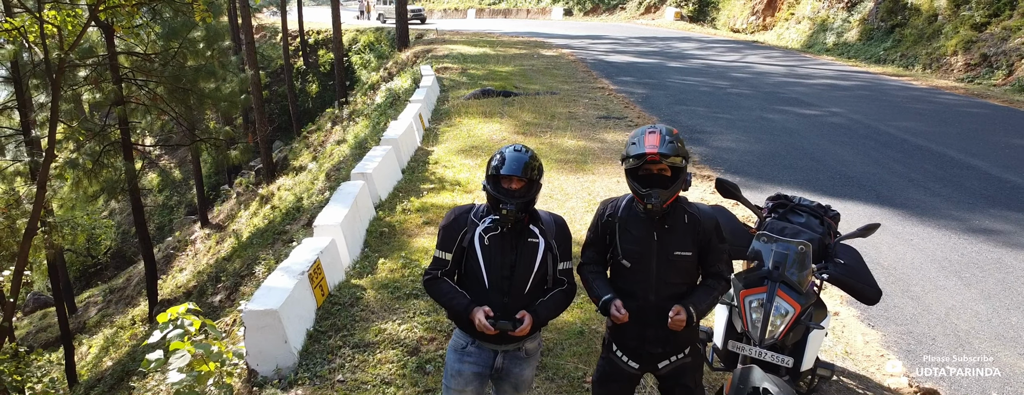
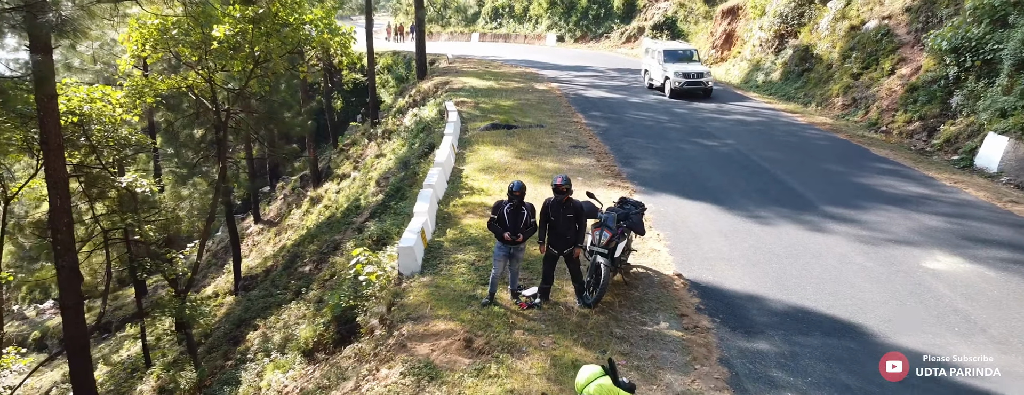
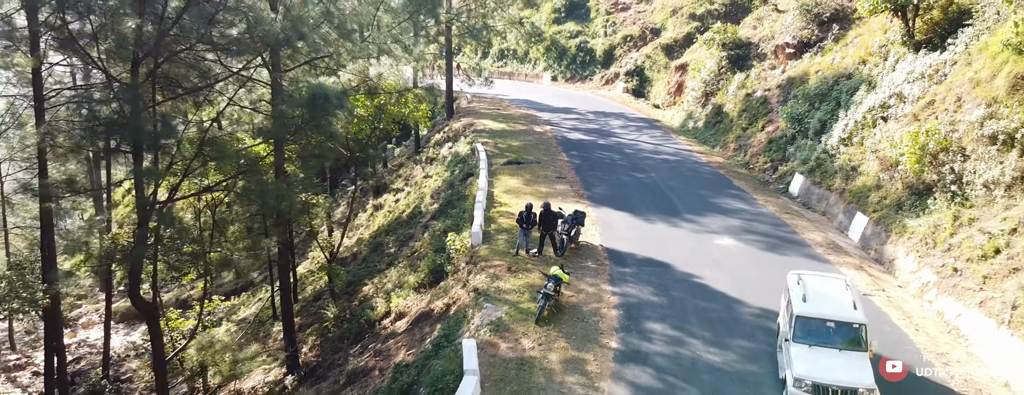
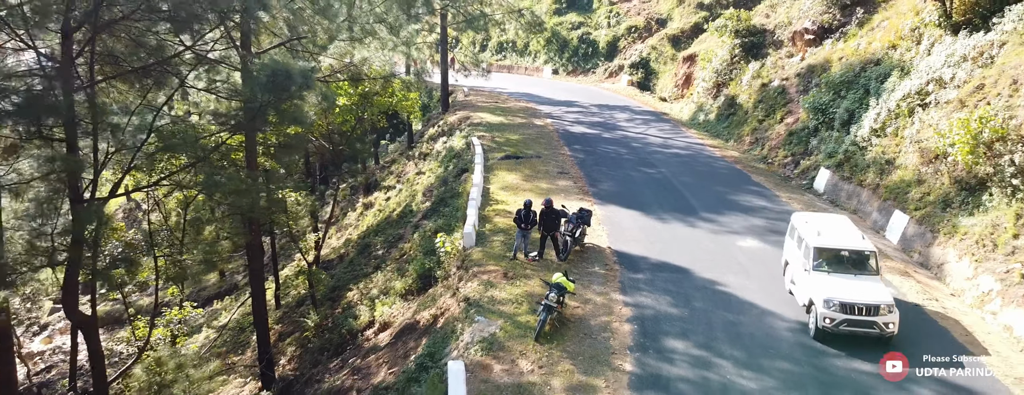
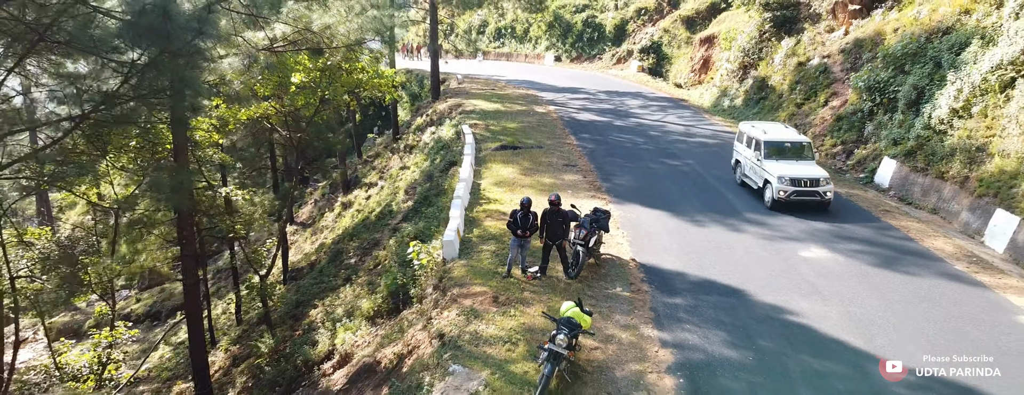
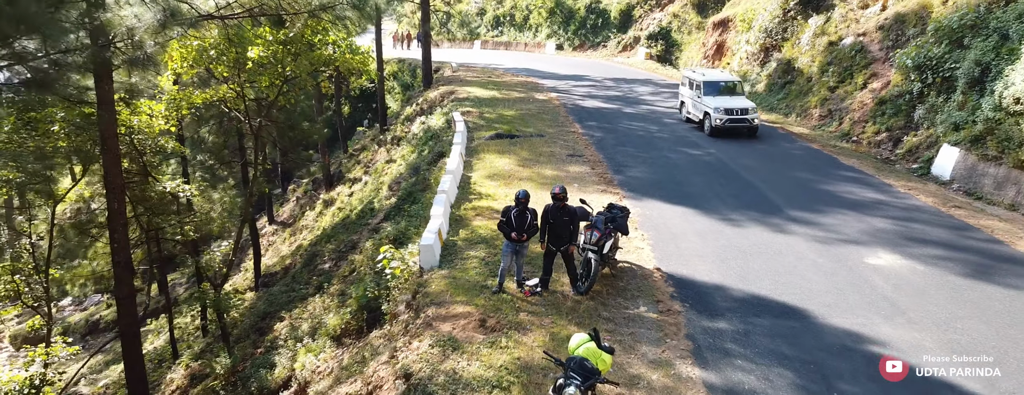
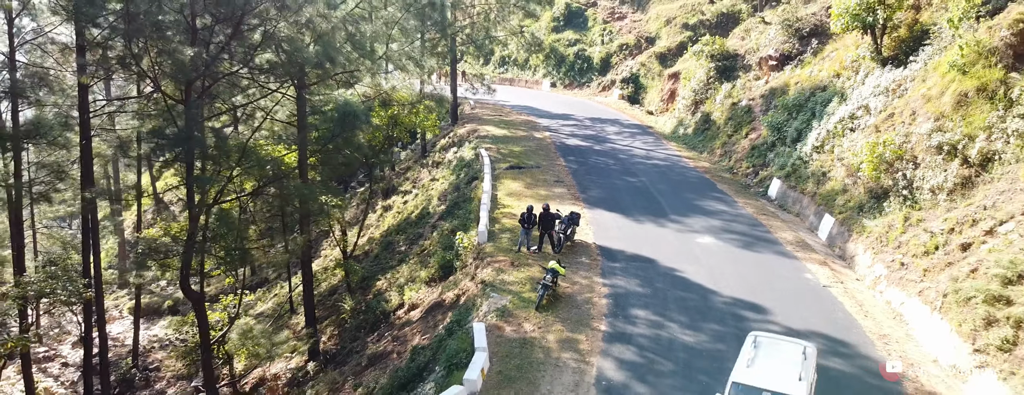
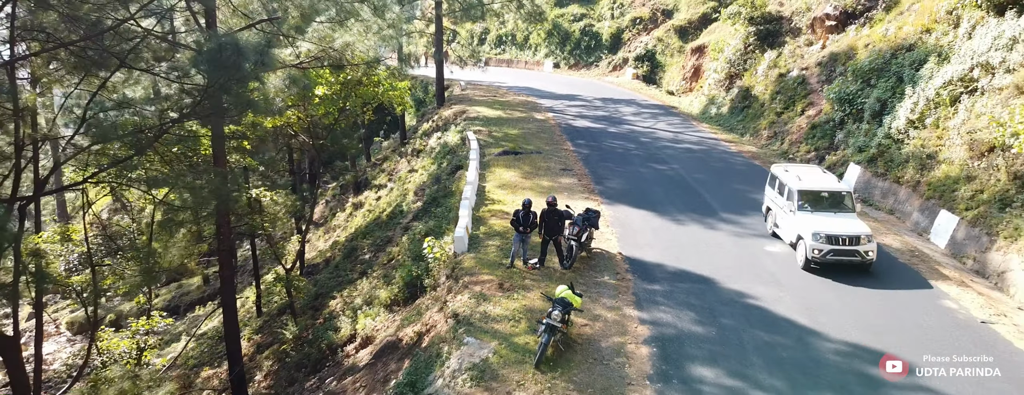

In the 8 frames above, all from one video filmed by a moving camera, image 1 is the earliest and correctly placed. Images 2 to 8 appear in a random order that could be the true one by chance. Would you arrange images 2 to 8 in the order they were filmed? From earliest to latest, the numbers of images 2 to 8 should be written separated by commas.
2, 6, 5, 8, 4, 3, 7
